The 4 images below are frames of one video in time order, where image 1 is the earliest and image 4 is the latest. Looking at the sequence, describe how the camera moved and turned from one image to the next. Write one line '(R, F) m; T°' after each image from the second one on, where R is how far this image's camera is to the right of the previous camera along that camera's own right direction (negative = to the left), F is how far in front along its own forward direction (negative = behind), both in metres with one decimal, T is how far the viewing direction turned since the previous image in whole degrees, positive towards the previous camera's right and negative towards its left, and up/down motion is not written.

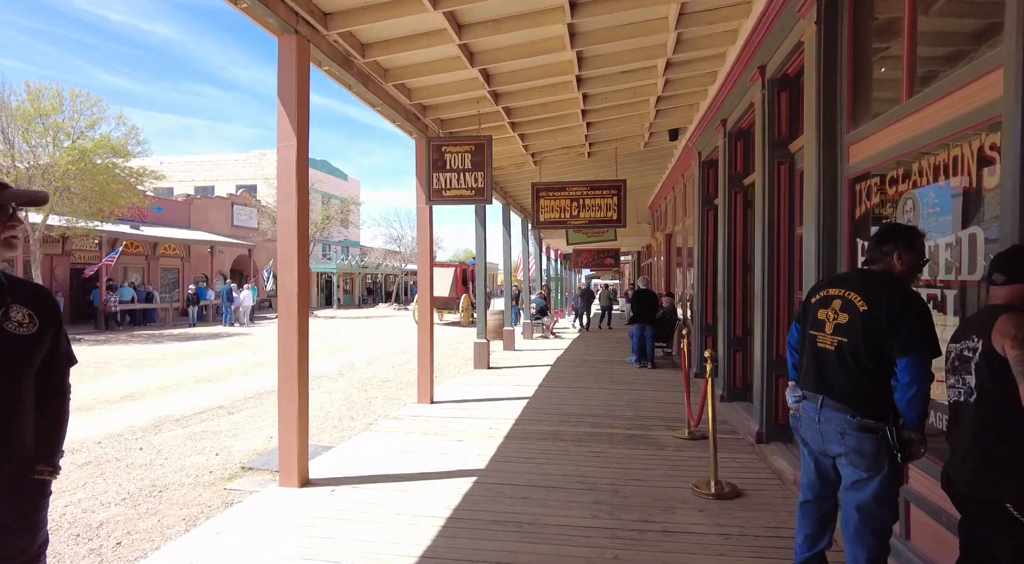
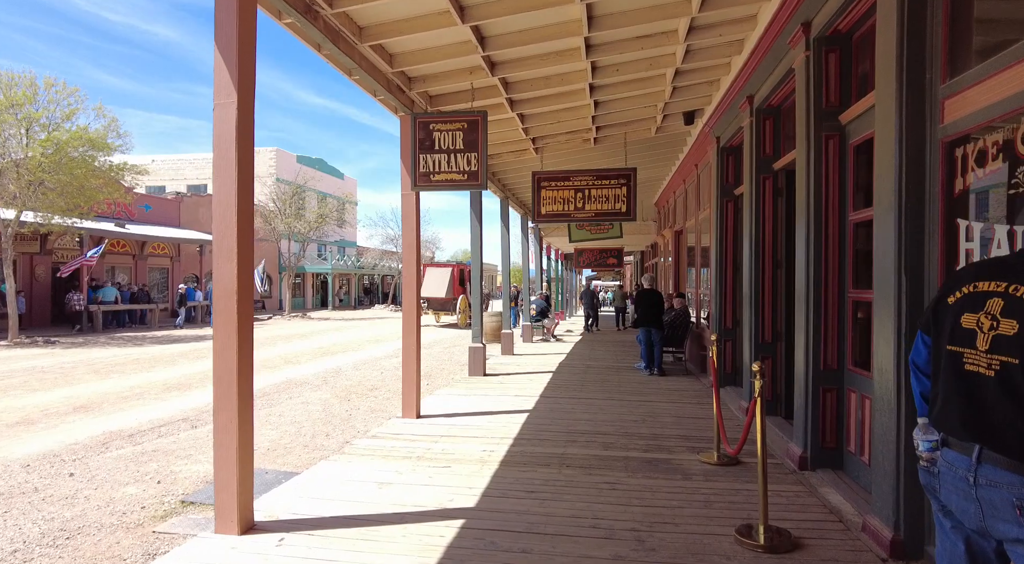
(0.0, +0.9) m; 0°
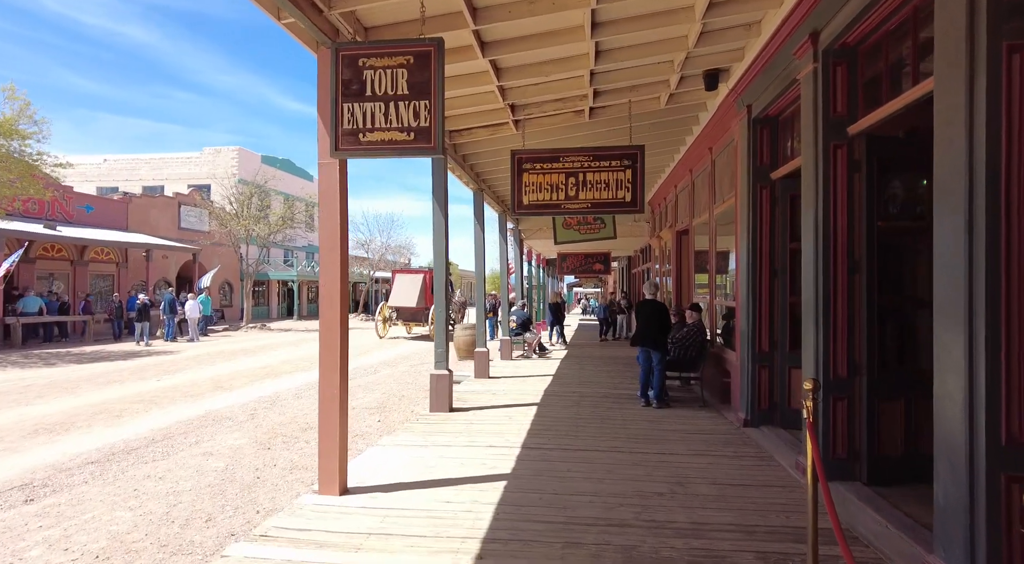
(+0.1, +1.9) m; +2°
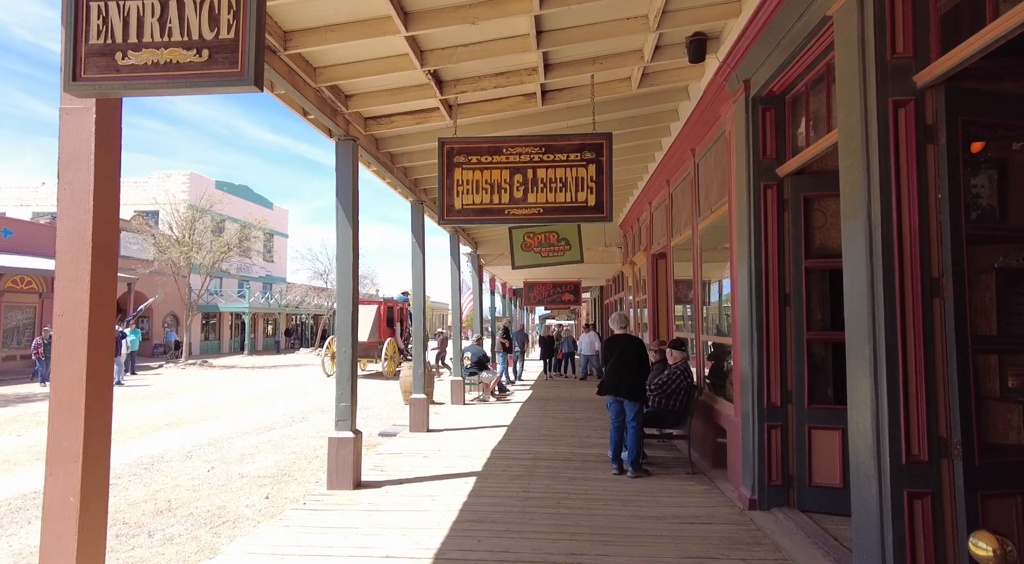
(+0.4, +1.7) m; +2°
